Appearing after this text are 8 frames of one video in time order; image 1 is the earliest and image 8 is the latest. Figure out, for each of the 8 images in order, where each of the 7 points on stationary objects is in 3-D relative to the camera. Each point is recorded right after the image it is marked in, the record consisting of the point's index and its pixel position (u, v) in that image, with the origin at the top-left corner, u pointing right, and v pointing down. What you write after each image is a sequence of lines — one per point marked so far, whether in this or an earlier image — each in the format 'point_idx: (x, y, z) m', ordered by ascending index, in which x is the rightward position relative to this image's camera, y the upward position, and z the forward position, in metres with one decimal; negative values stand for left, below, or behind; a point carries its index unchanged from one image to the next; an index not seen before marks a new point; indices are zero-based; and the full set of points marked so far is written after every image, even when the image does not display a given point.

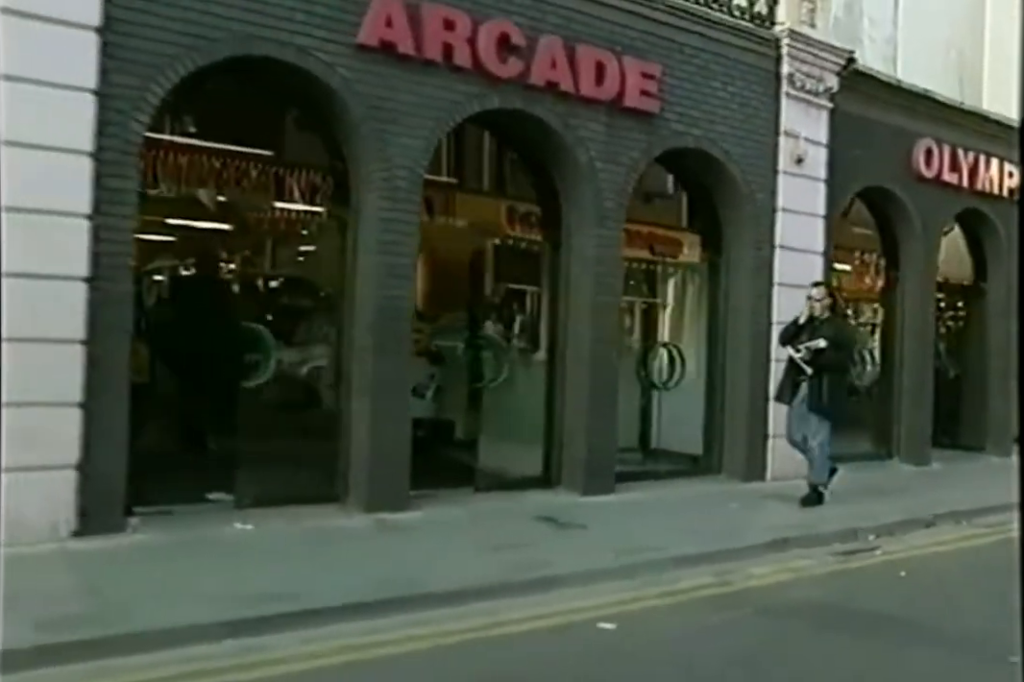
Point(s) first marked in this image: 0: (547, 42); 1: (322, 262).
0: (+0.3, +2.6, +8.7) m
1: (-1.5, +0.6, +8.3) m
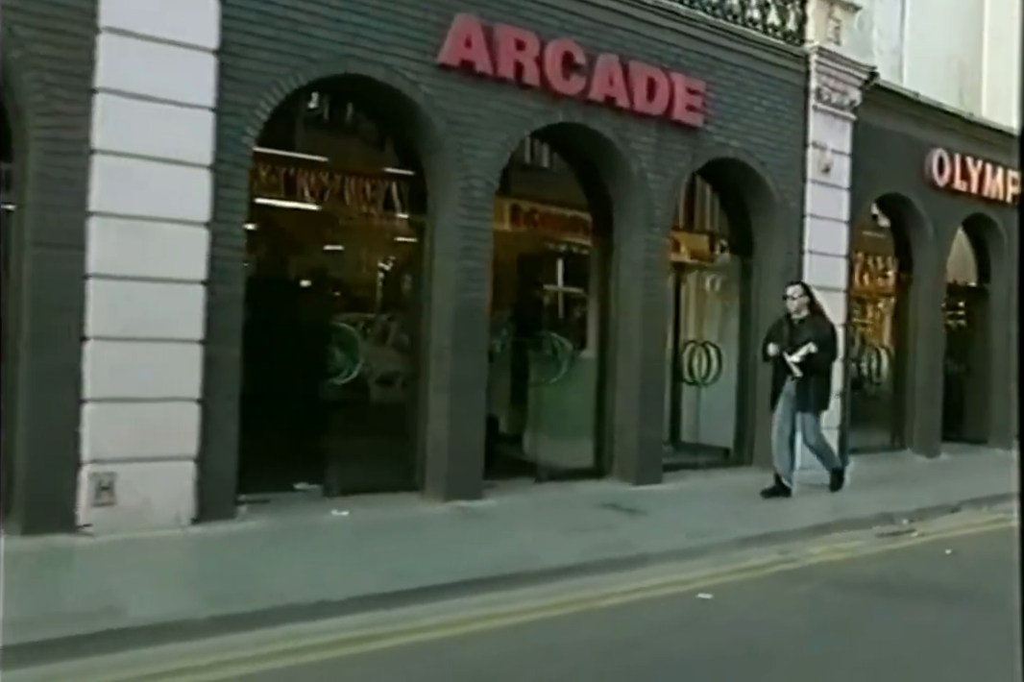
0: (+0.8, +2.6, +9.3) m
1: (-0.9, +0.6, +8.8) m
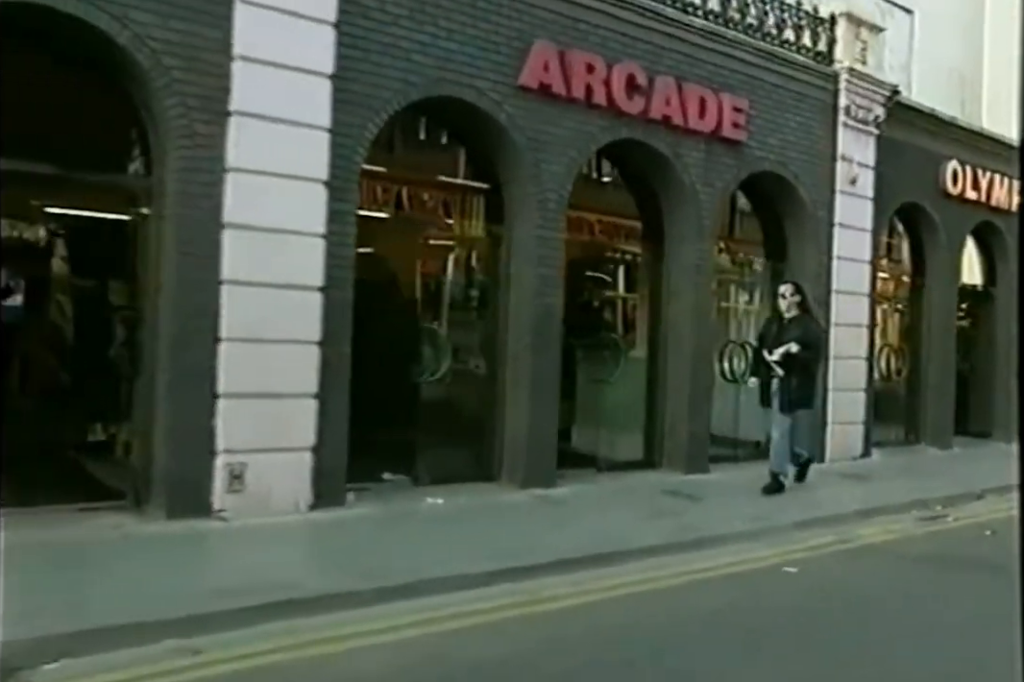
0: (+1.5, +2.6, +10.0) m
1: (-0.3, +0.6, +9.5) m
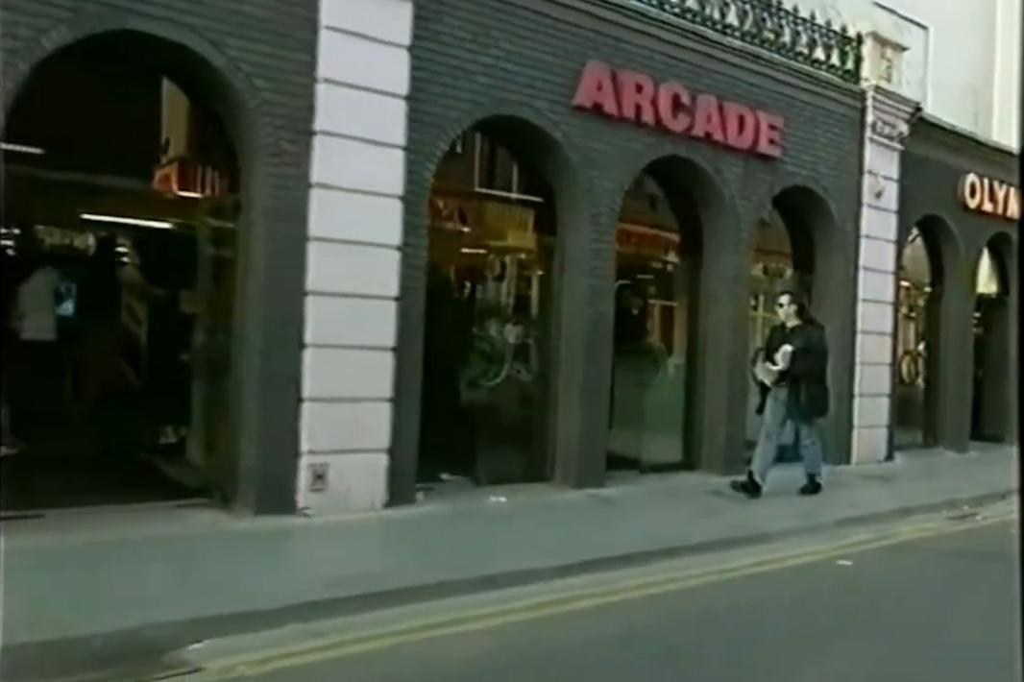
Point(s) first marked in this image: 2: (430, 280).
0: (+2.0, +2.5, +10.5) m
1: (+0.2, +0.6, +9.9) m
2: (-0.8, +0.6, +9.1) m
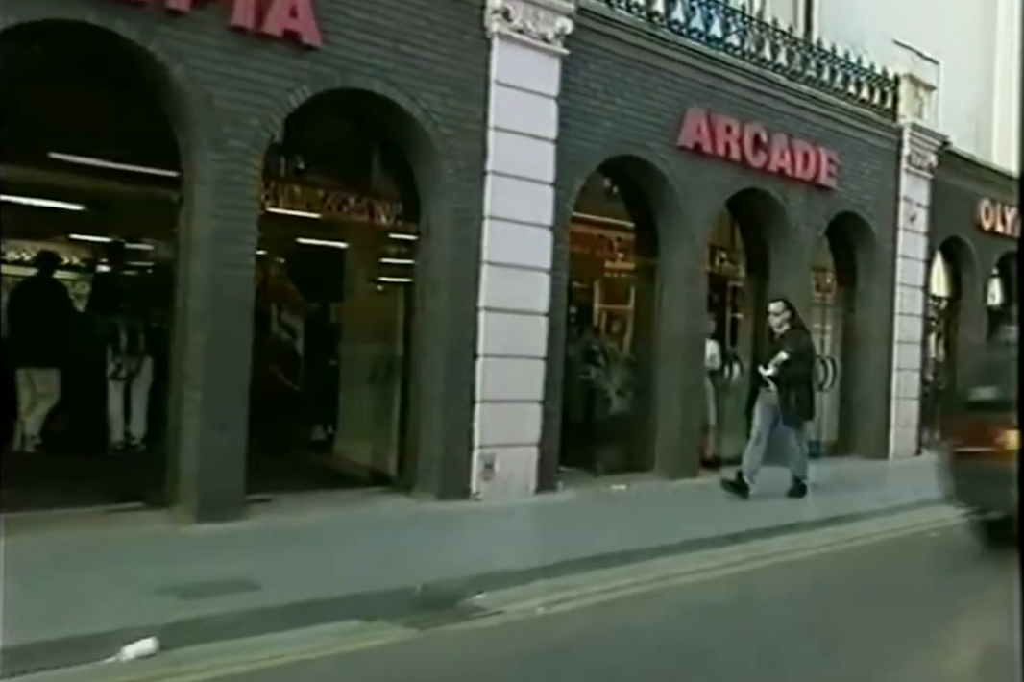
0: (+3.1, +2.4, +11.9) m
1: (+1.4, +0.5, +11.3) m
2: (+0.5, +0.5, +10.4) m
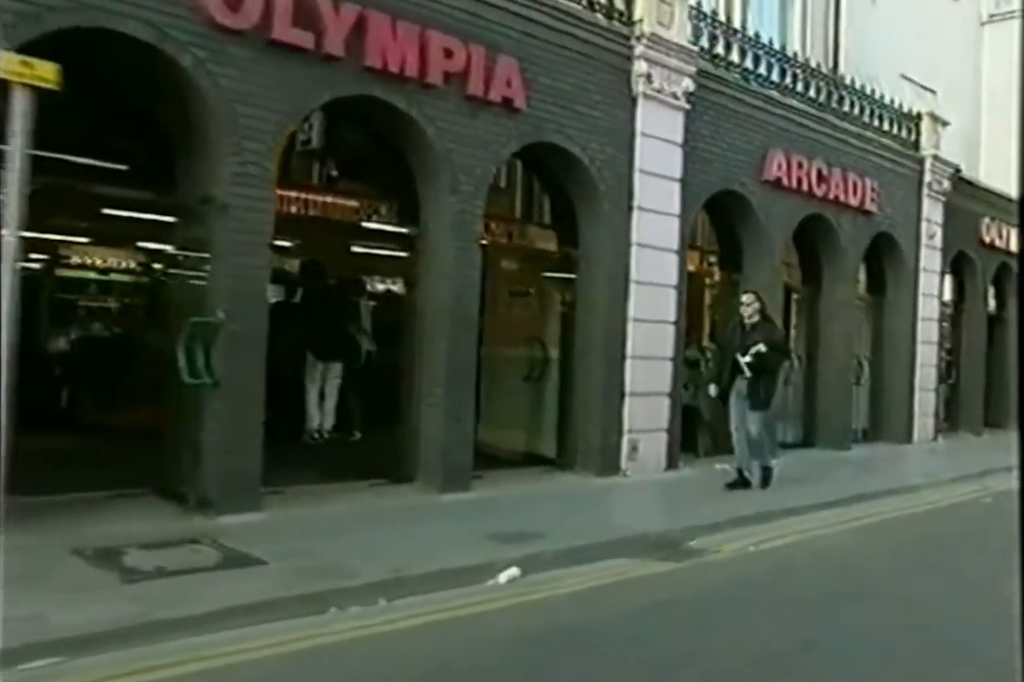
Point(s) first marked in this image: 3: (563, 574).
0: (+4.5, +2.4, +14.1) m
1: (+2.8, +0.4, +13.4) m
2: (+1.9, +0.4, +12.4) m
3: (+0.4, -1.7, +7.2) m
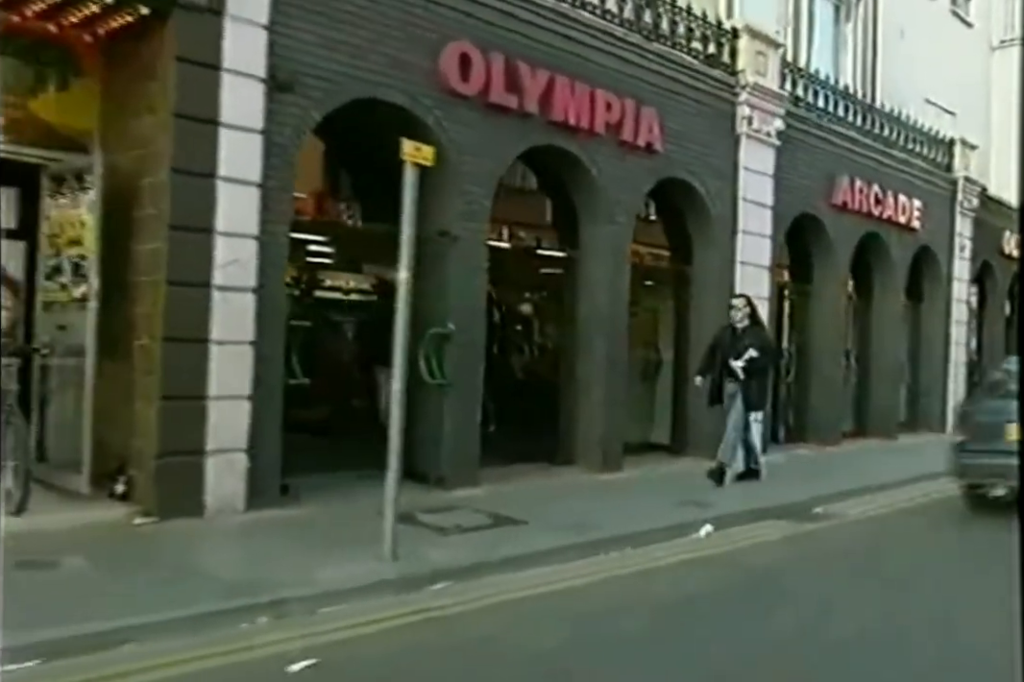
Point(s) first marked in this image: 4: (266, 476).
0: (+6.0, +2.3, +16.0) m
1: (+4.3, +0.4, +15.2) m
2: (+3.4, +0.4, +14.2) m
3: (+2.0, -1.7, +9.0) m
4: (-2.0, -1.1, +8.0) m
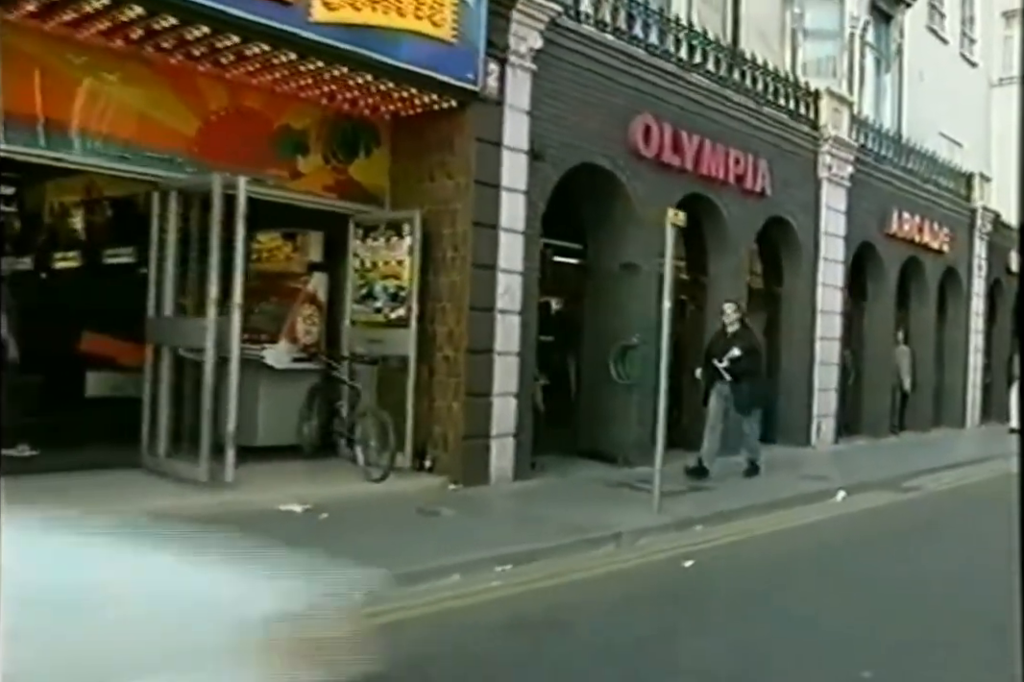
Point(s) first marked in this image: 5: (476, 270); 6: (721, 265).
0: (+7.7, +2.2, +18.7) m
1: (+6.0, +0.2, +17.9) m
2: (+5.2, +0.3, +16.9) m
3: (+4.0, -1.8, +11.6) m
4: (+0.1, -1.2, +10.4) m
5: (-0.3, +0.7, +9.8) m
6: (+2.8, +1.0, +13.7) m
